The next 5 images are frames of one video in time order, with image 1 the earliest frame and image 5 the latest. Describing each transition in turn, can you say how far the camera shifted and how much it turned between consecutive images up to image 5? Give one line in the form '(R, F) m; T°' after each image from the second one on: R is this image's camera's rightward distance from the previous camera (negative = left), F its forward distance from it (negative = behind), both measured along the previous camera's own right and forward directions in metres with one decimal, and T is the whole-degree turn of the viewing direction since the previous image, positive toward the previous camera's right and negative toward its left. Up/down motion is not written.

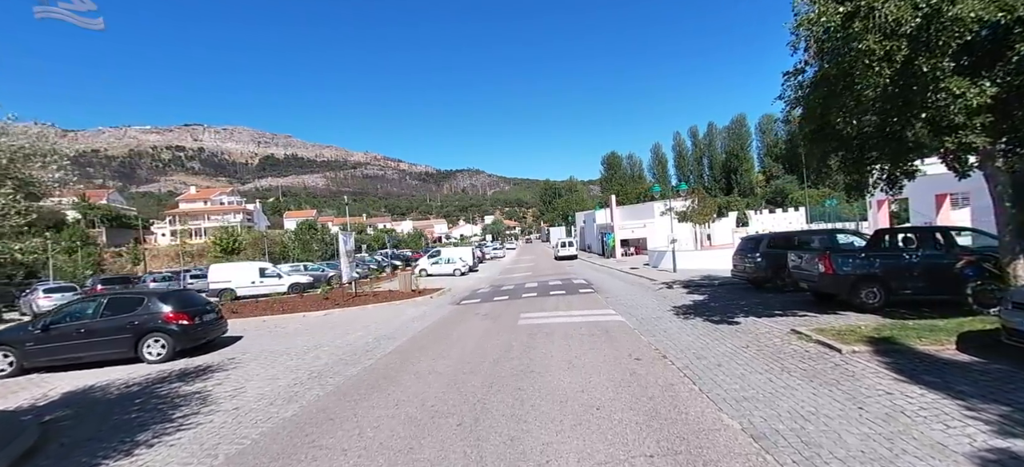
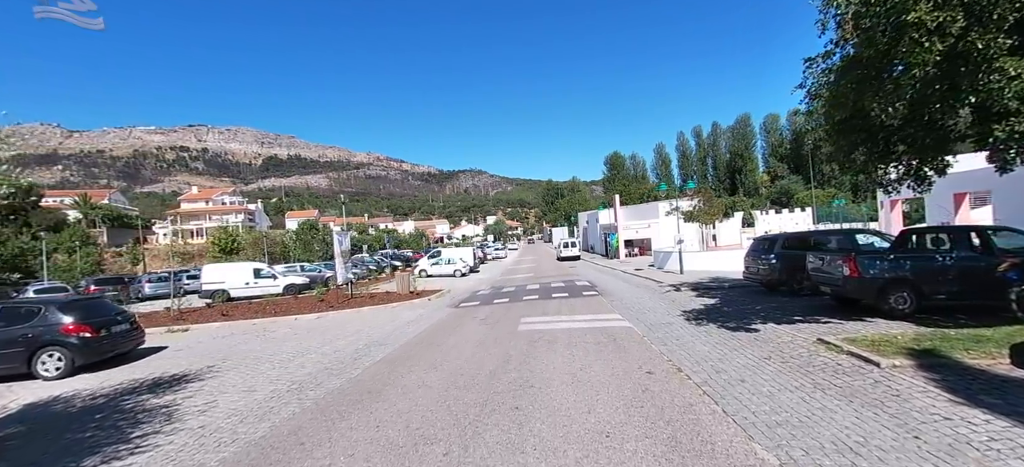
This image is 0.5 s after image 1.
(+0.1, +0.7) m; 0°
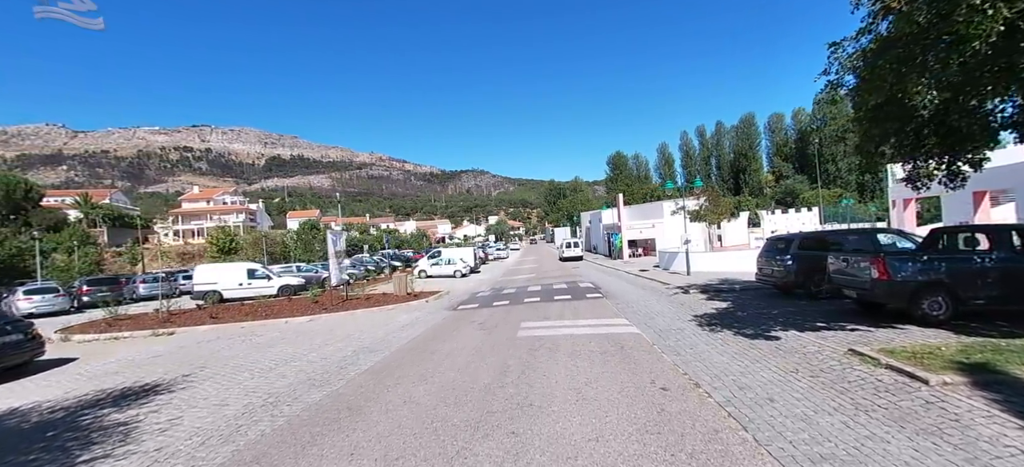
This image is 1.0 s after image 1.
(+0.1, +0.7) m; 0°
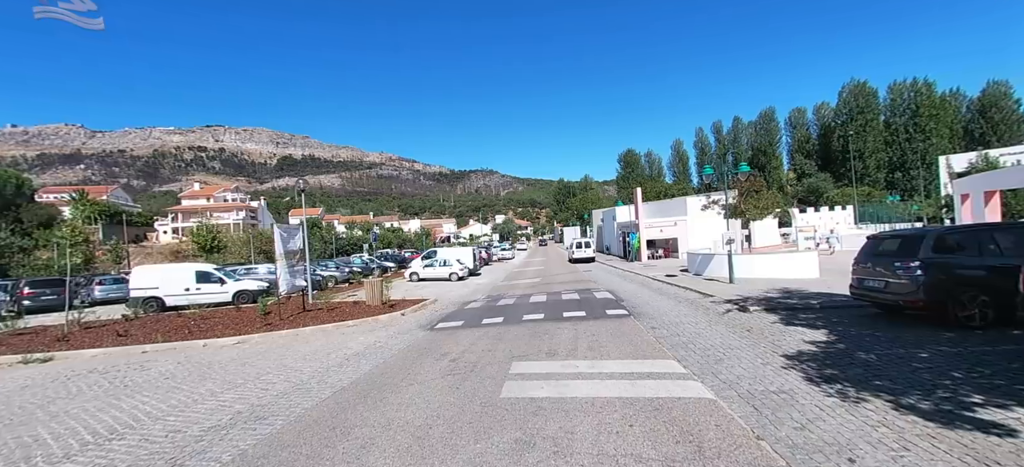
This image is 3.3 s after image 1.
(+0.4, +3.6) m; -1°
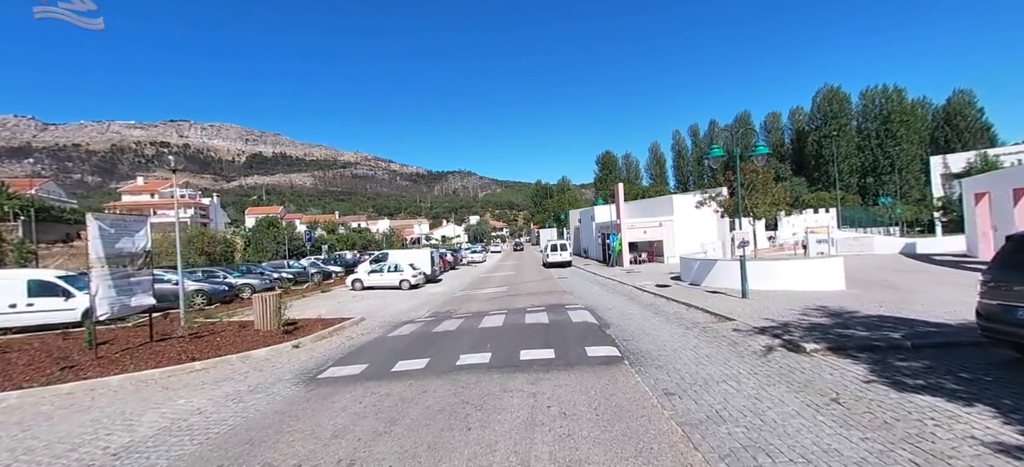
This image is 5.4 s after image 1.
(+0.8, +3.9) m; +3°
